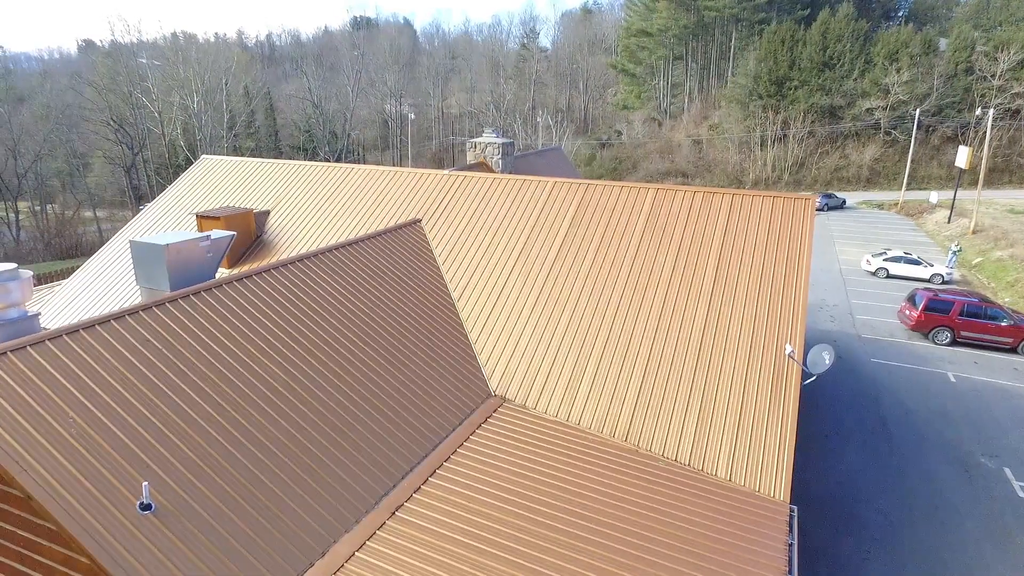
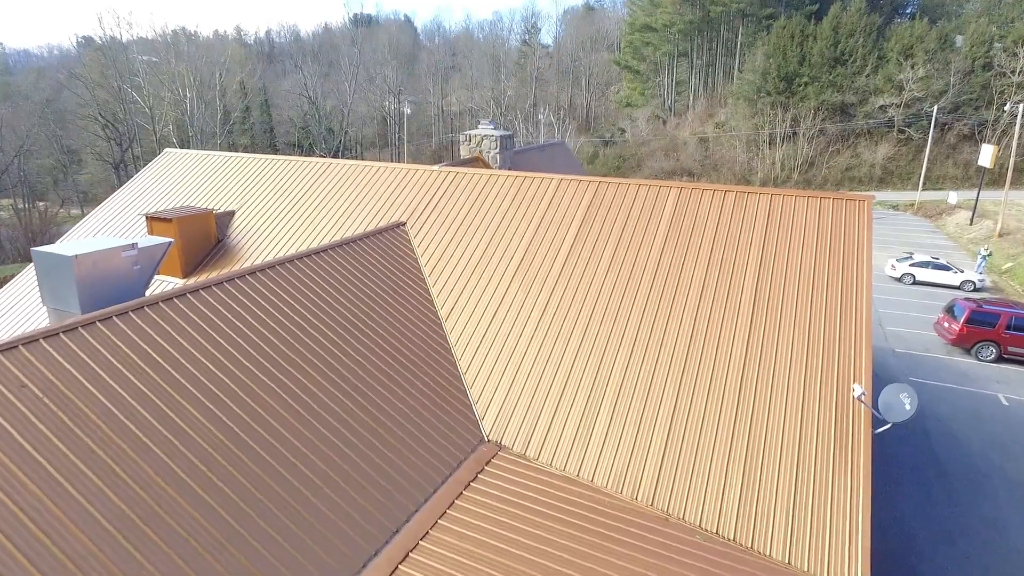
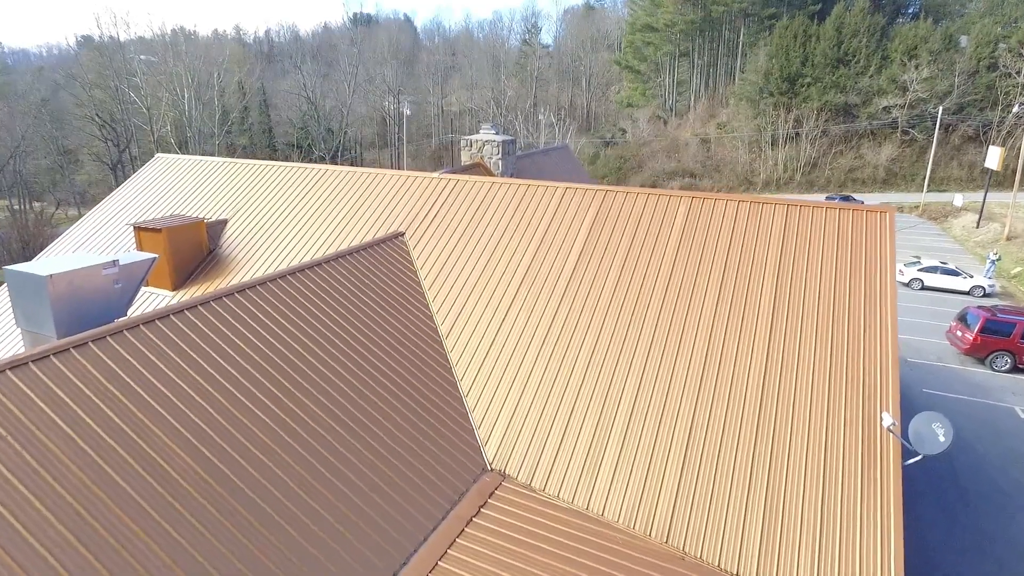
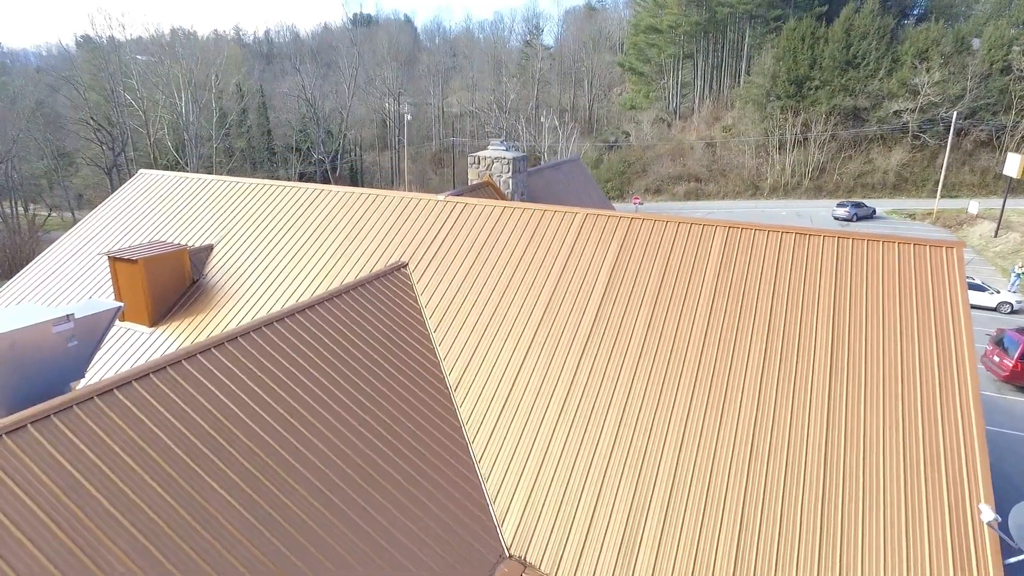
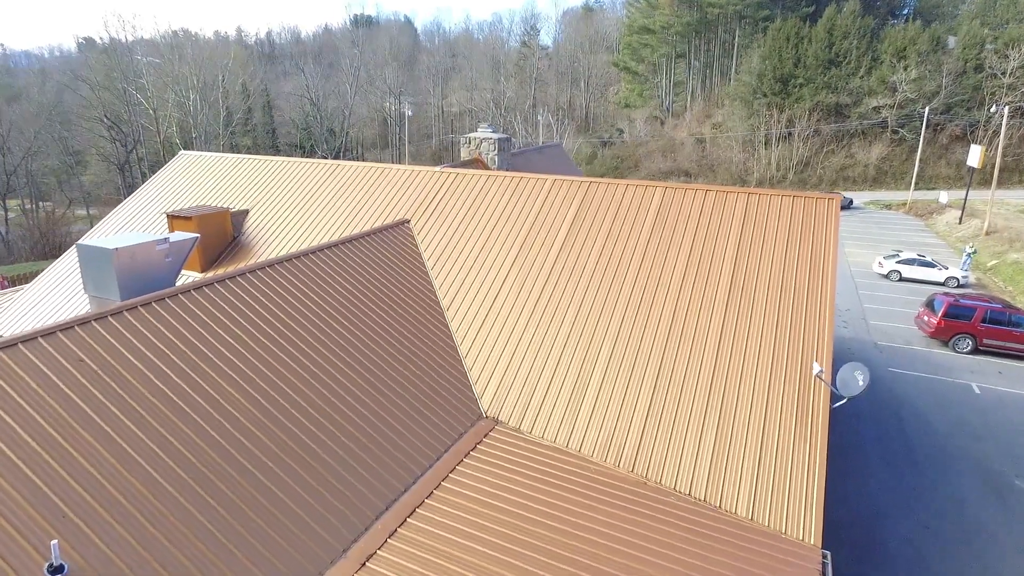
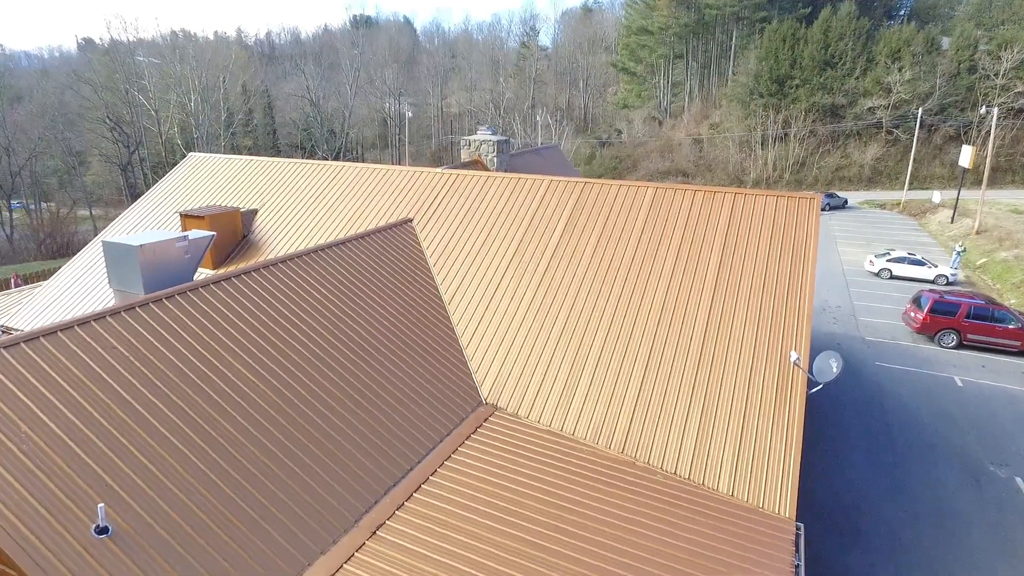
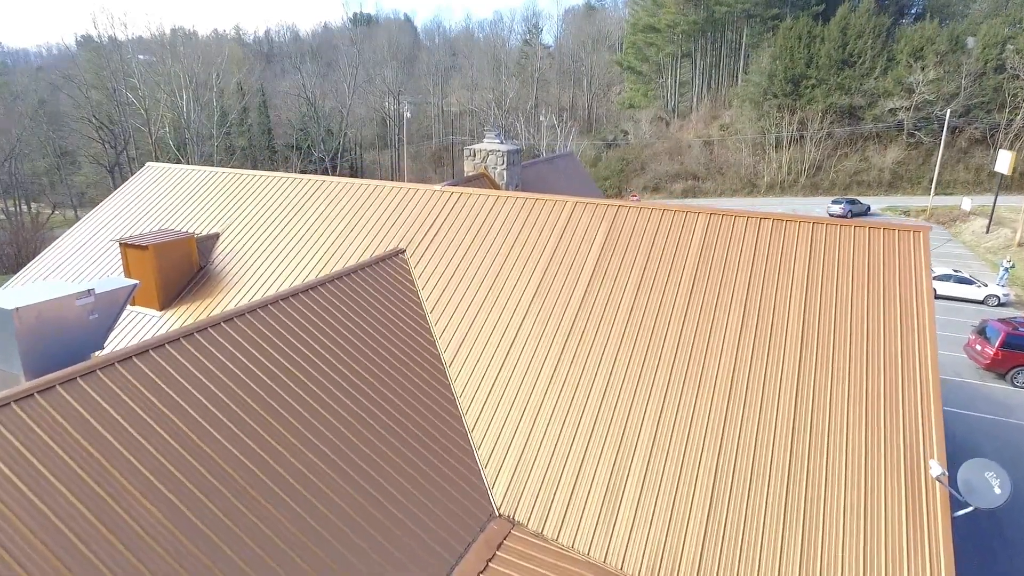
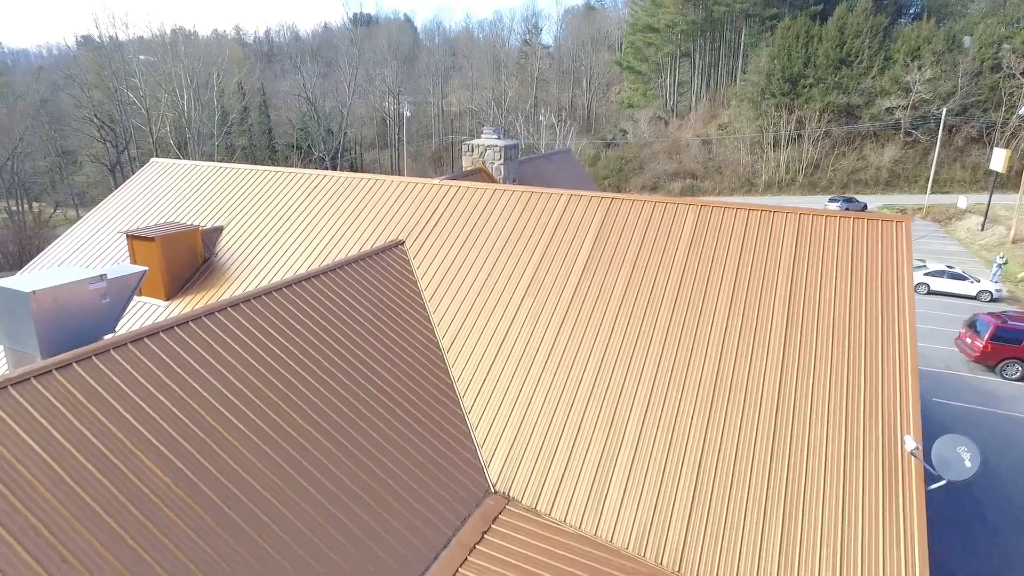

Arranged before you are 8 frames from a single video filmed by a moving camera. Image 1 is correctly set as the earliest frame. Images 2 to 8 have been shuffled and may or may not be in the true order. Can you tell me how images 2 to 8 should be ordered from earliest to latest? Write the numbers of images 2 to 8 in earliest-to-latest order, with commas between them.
6, 5, 2, 3, 8, 7, 4
